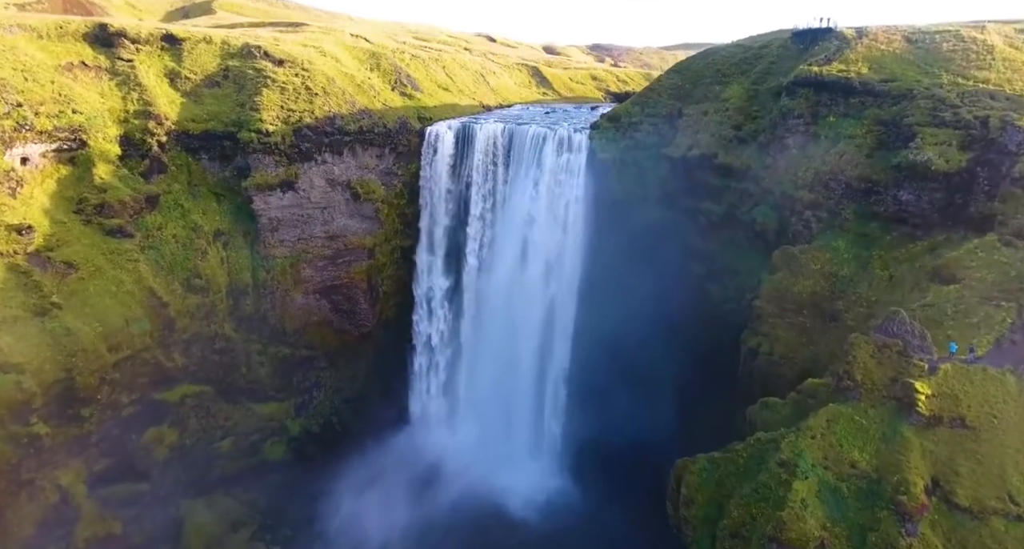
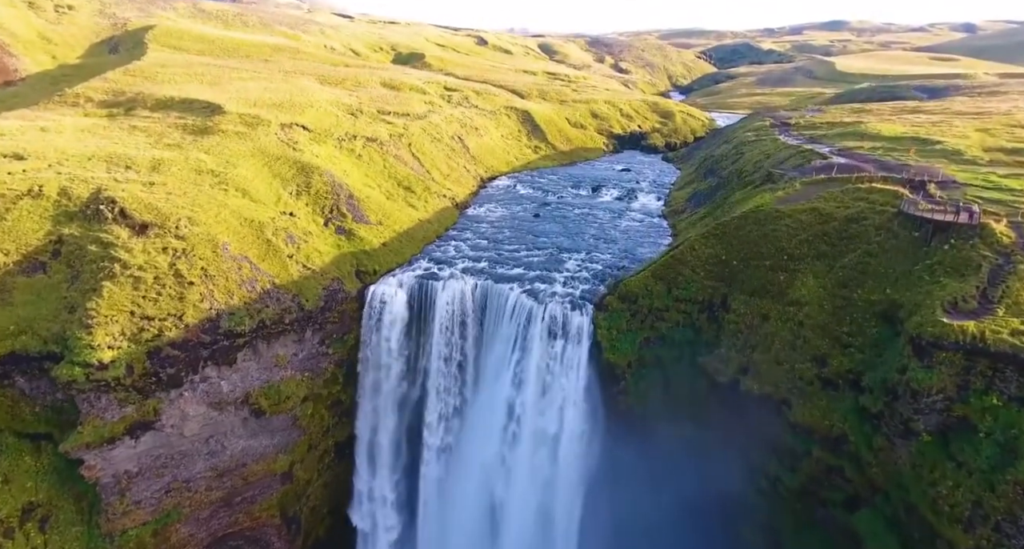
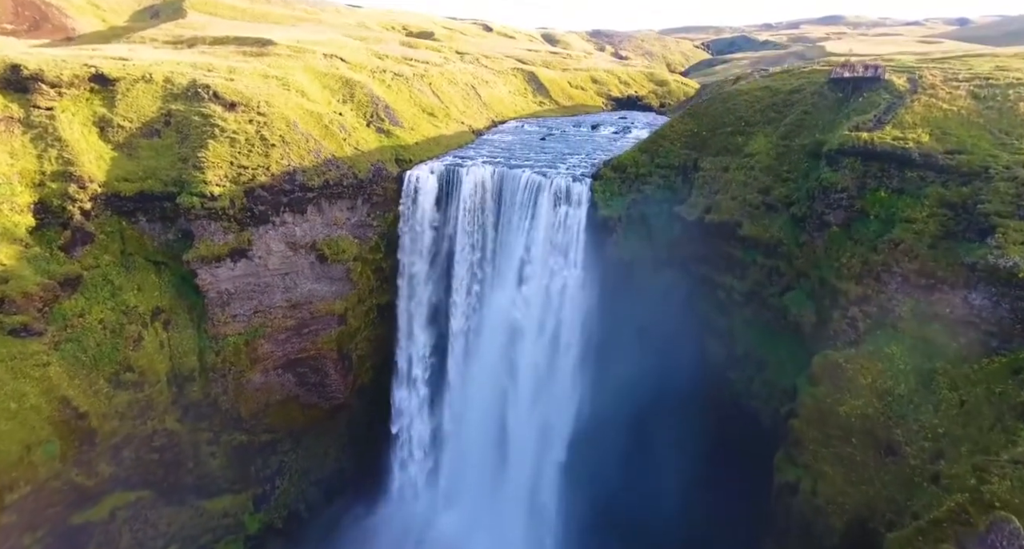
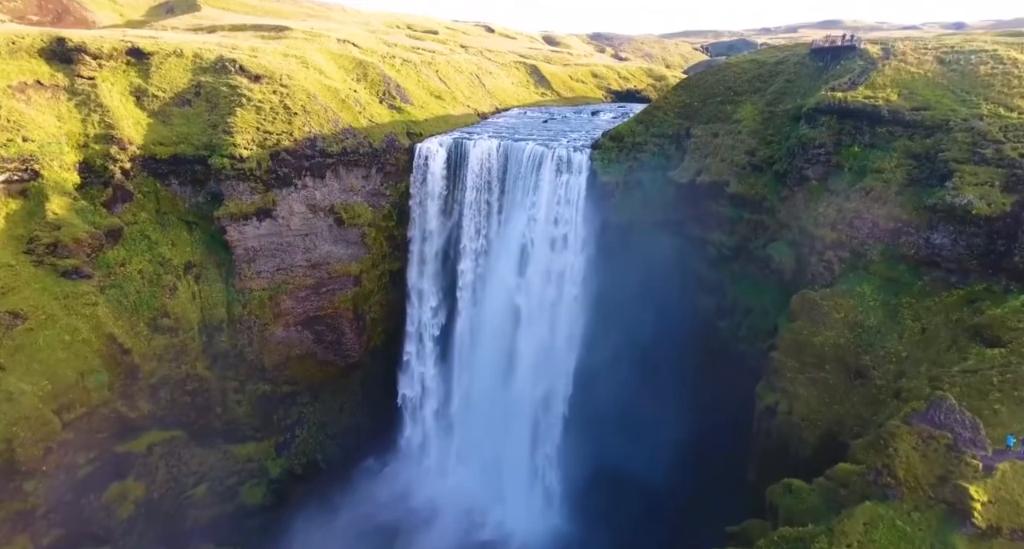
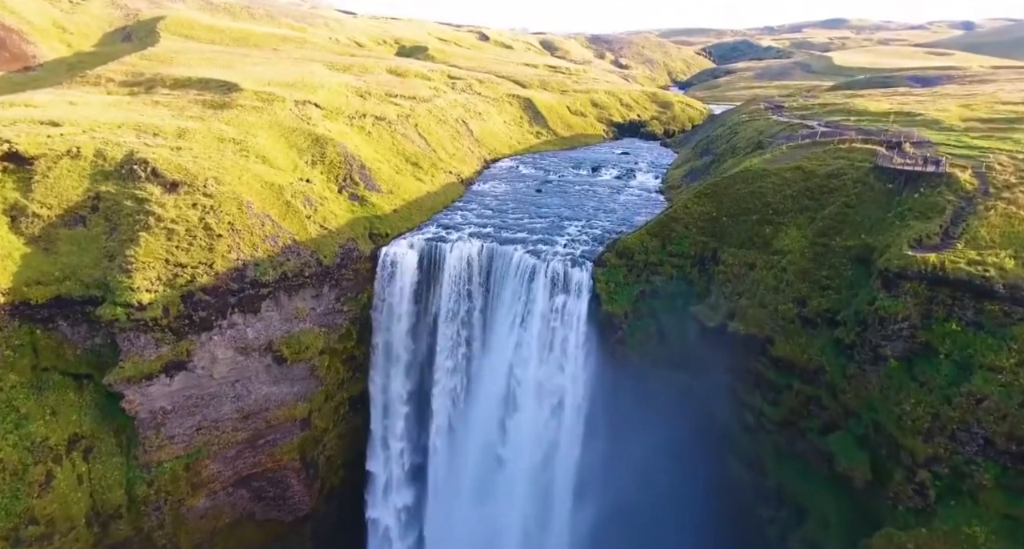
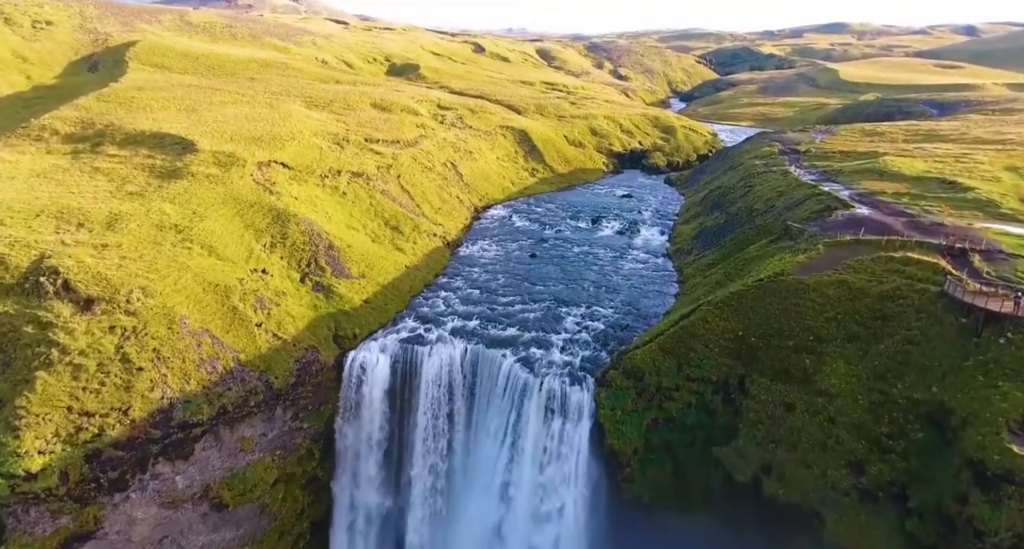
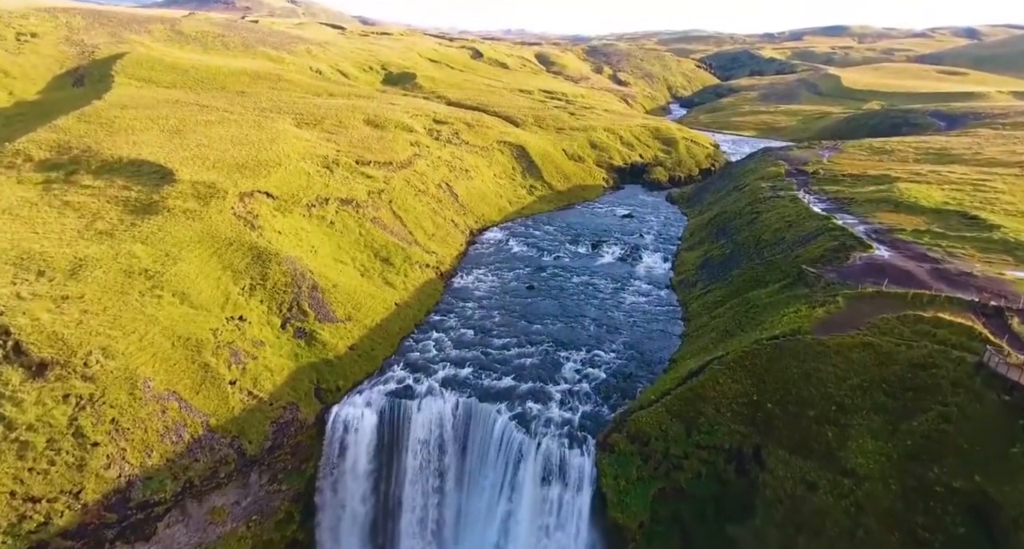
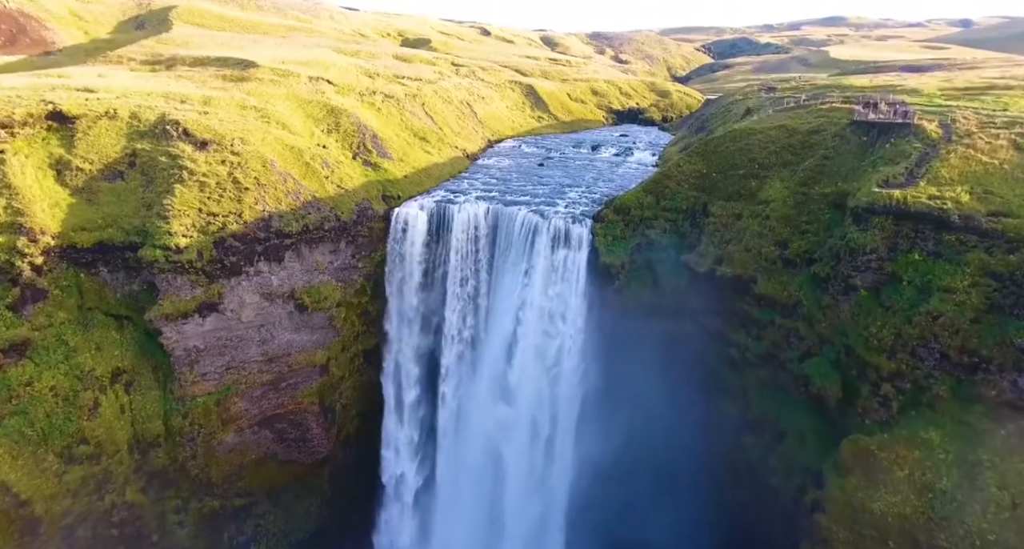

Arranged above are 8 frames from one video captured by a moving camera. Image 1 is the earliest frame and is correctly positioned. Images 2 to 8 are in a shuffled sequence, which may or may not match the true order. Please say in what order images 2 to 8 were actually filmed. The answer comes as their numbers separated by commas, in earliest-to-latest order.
4, 3, 8, 5, 2, 6, 7
